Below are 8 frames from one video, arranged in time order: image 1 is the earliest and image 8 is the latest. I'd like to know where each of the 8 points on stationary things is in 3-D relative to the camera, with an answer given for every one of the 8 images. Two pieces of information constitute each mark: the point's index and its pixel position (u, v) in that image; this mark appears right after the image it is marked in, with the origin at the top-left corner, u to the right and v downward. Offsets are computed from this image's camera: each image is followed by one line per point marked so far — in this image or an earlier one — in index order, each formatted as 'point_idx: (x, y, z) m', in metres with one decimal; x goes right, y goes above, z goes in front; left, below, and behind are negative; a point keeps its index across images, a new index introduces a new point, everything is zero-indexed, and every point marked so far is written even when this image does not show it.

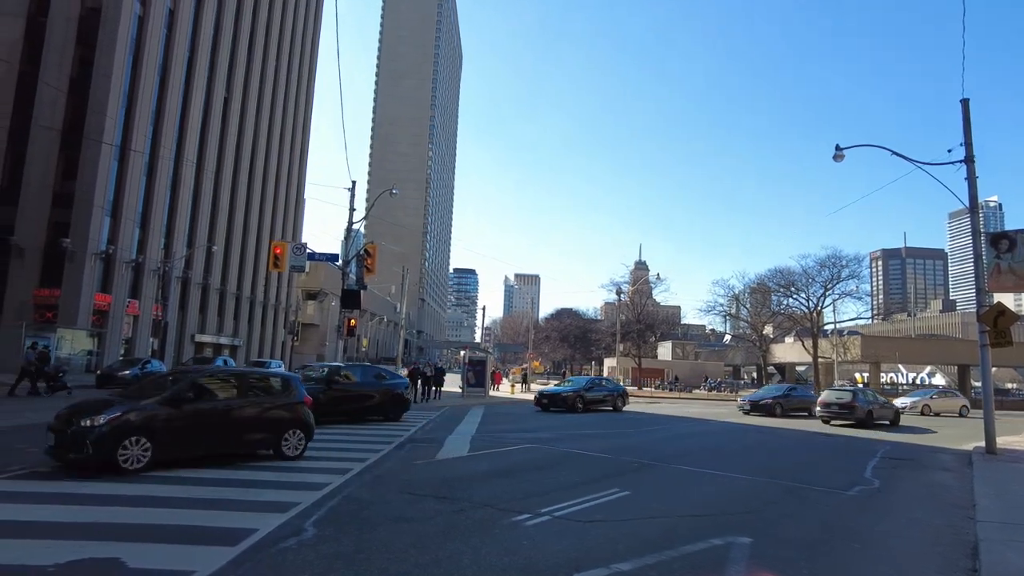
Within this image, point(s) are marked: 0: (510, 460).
0: (0.0, -2.9, +10.9) m
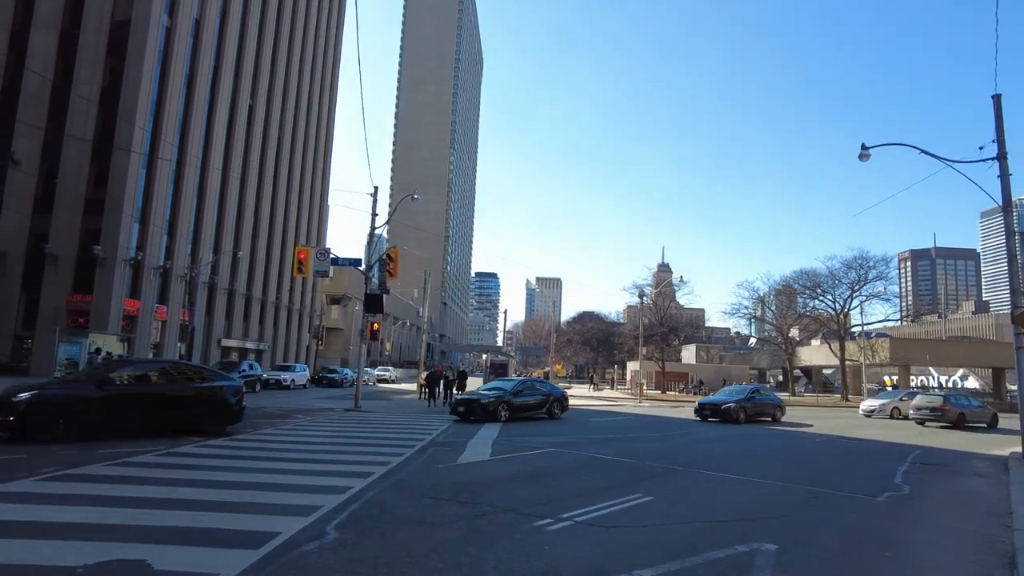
0: (+0.3, -3.0, +10.9) m
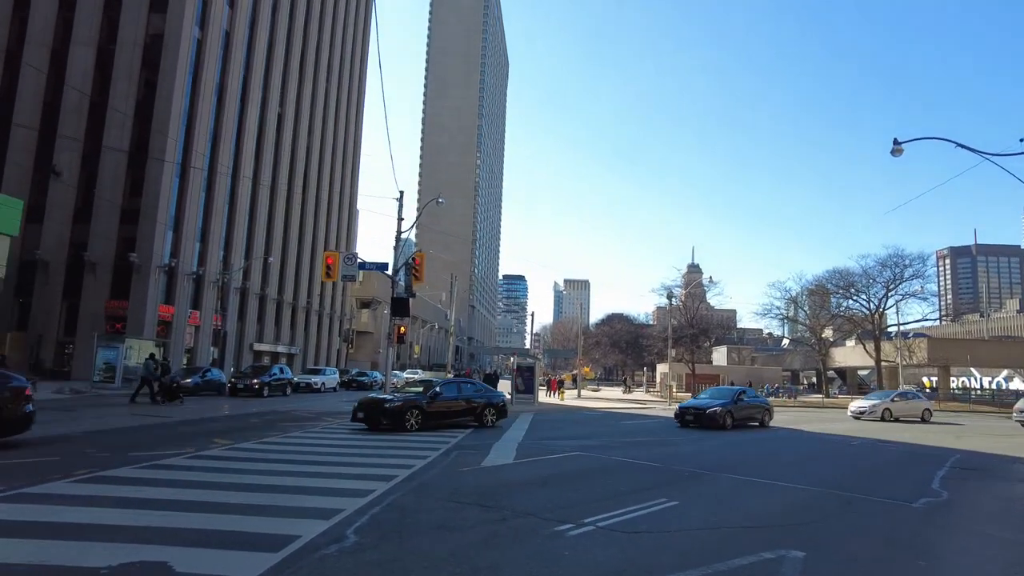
0: (+0.7, -3.0, +10.8) m
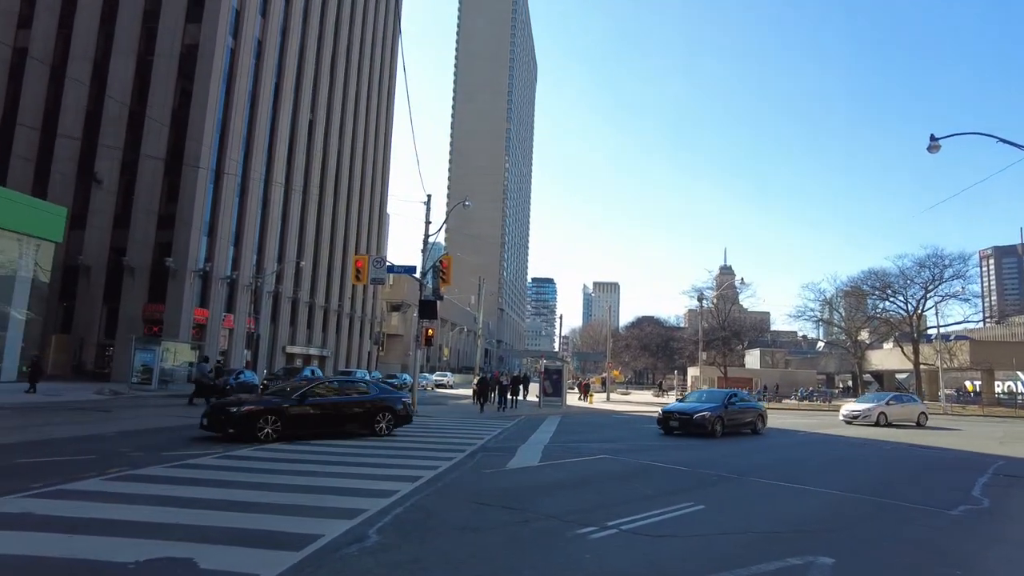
0: (+1.1, -3.0, +10.7) m
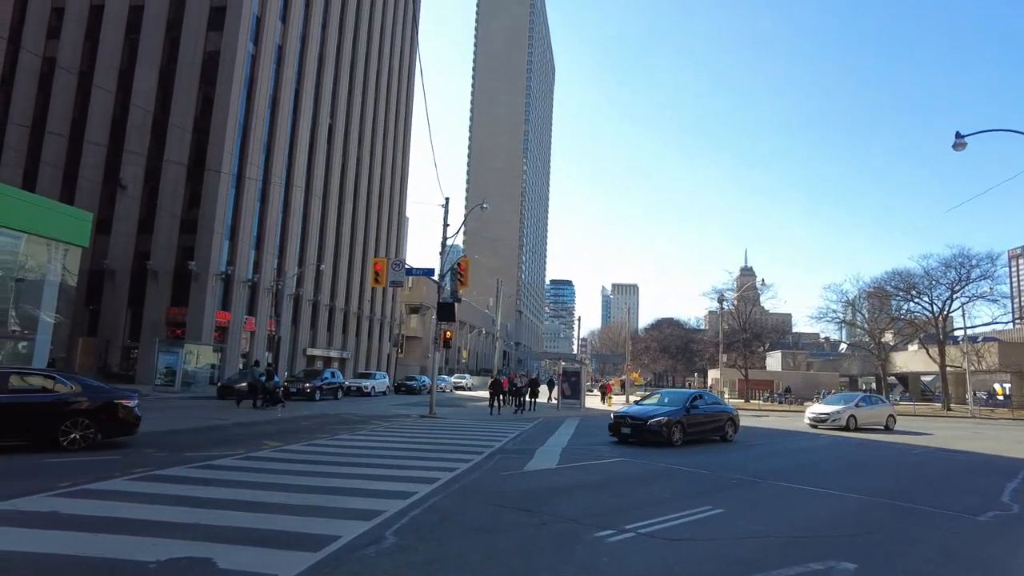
0: (+1.4, -3.1, +10.7) m
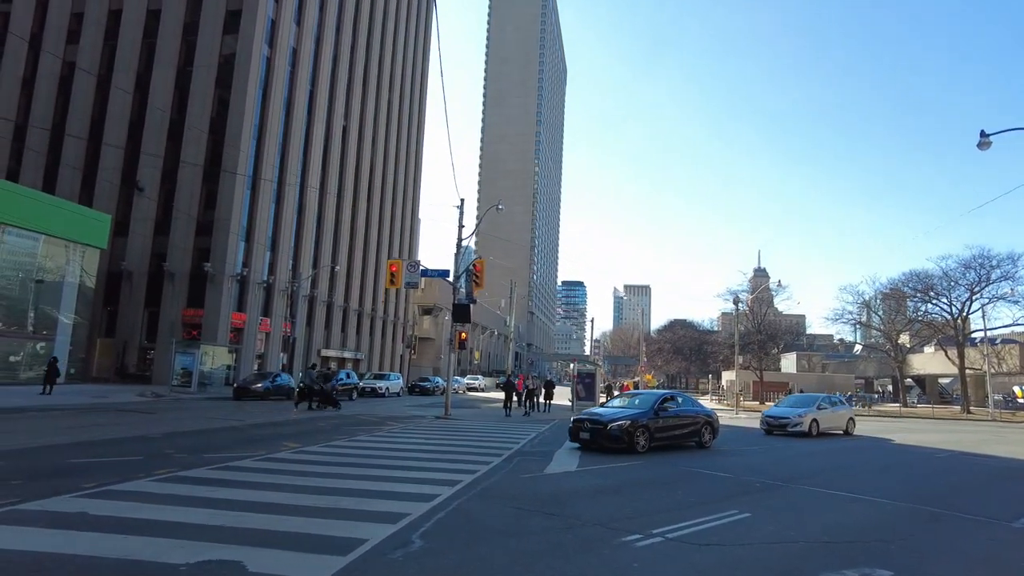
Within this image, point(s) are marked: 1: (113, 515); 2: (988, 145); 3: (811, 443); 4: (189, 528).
0: (+1.8, -3.1, +10.6) m
1: (-3.9, -2.2, +6.2) m
2: (+11.6, +3.5, +15.7) m
3: (+9.1, -4.7, +19.5) m
4: (-3.0, -2.2, +5.9) m
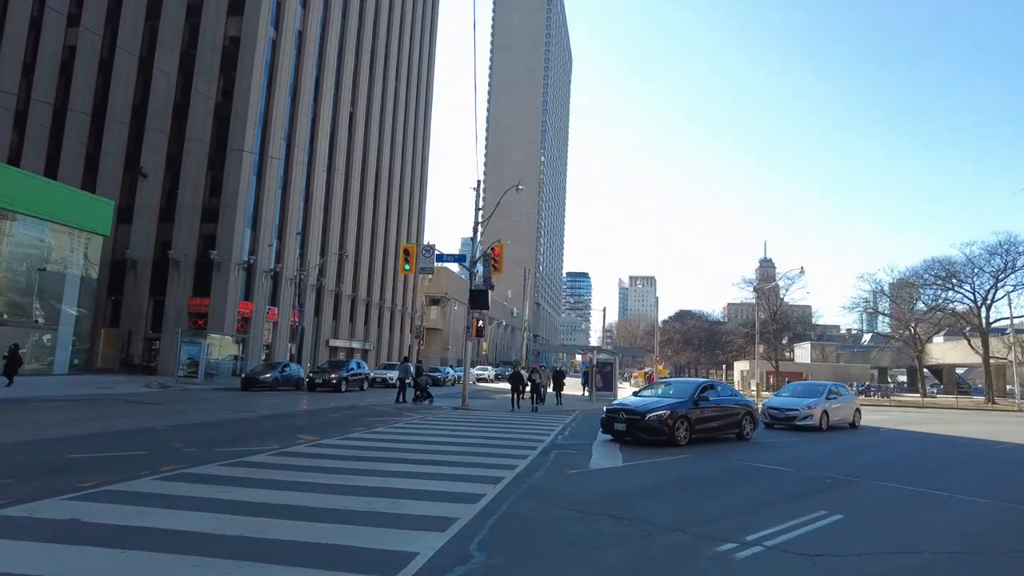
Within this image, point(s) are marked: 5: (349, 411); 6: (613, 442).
0: (+2.4, -2.7, +9.6) m
1: (-3.3, -1.9, +5.3) m
2: (+12.2, +3.9, +14.6) m
3: (+9.8, -4.2, +18.5) m
4: (-2.4, -1.9, +4.9) m
5: (-4.9, -3.7, +19.2) m
6: (+2.6, -3.3, +13.9) m
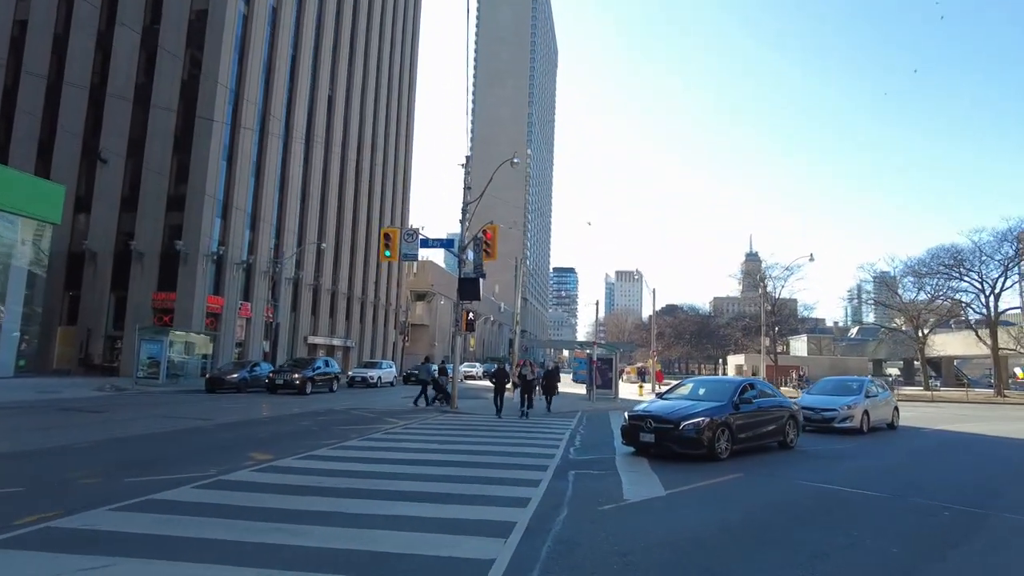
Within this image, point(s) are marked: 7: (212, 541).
0: (+2.5, -2.4, +7.2) m
1: (-3.1, -1.7, +2.8) m
2: (+12.2, +4.3, +12.4) m
3: (+9.7, -3.7, +16.3) m
4: (-2.2, -1.7, +2.5) m
5: (-4.9, -3.3, +16.7) m
6: (+2.7, -3.0, +11.5) m
7: (-2.5, -2.0, +5.2) m
